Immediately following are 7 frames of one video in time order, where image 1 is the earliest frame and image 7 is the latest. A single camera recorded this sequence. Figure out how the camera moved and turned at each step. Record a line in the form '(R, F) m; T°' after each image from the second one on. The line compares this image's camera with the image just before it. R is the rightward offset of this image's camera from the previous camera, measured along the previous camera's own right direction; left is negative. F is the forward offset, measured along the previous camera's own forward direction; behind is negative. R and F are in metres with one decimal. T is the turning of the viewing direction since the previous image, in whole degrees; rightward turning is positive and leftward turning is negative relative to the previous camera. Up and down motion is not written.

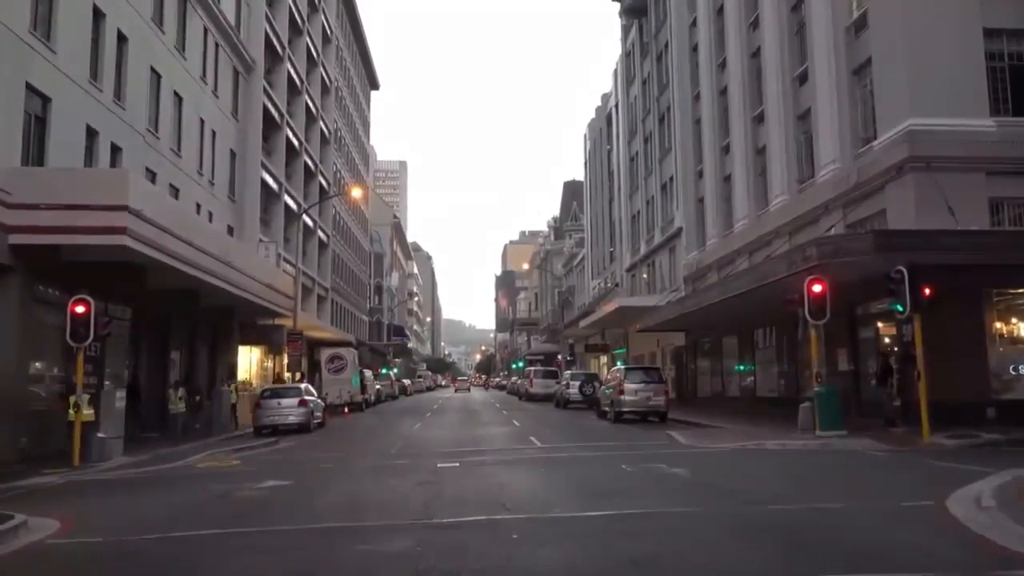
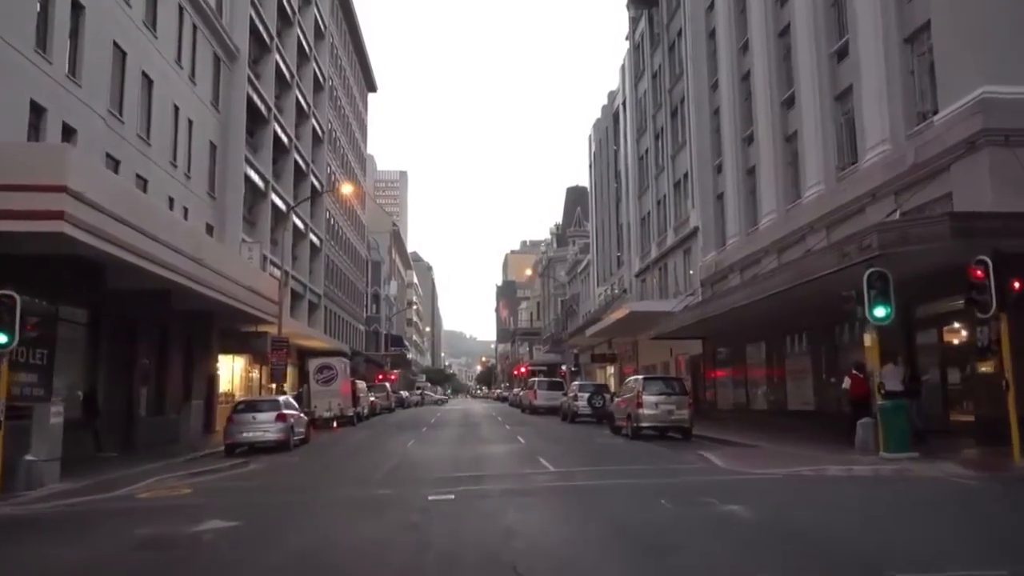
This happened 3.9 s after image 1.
(-0.1, +3.0) m; 0°
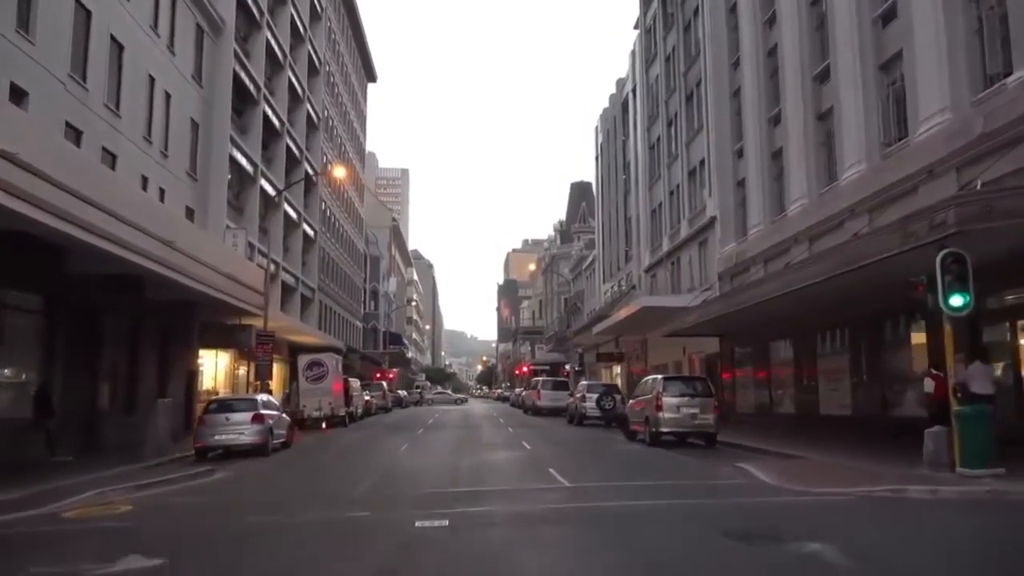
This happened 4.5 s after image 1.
(-0.1, +2.6) m; 0°
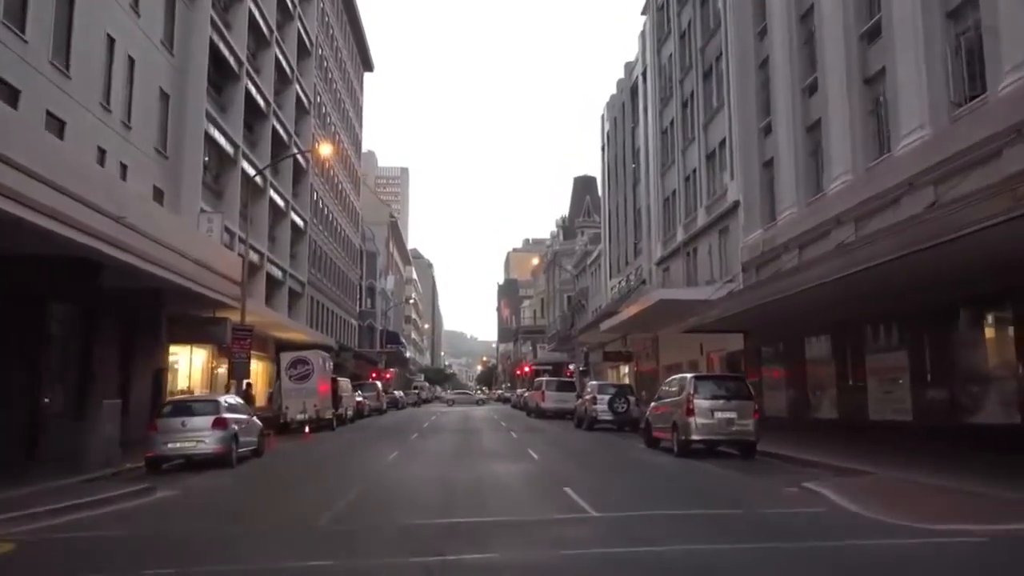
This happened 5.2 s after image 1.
(-0.1, +3.2) m; 0°
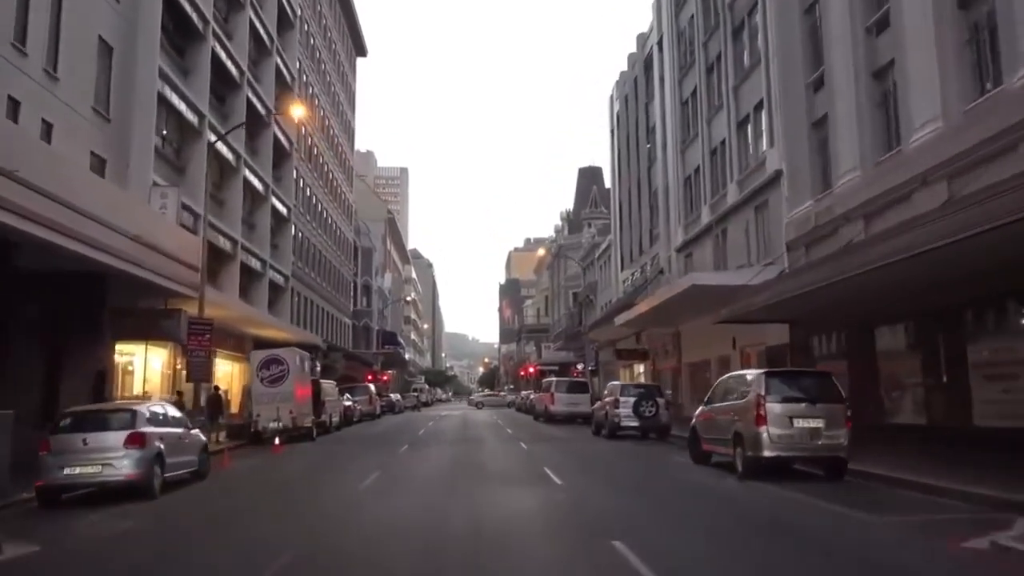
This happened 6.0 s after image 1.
(-0.2, +4.6) m; 0°
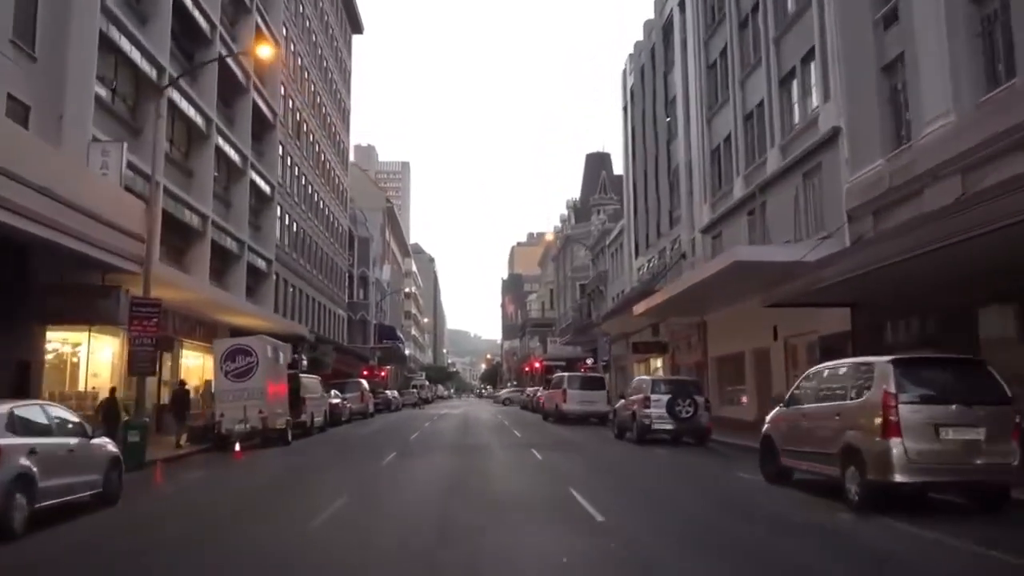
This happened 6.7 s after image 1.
(-0.2, +4.3) m; 0°
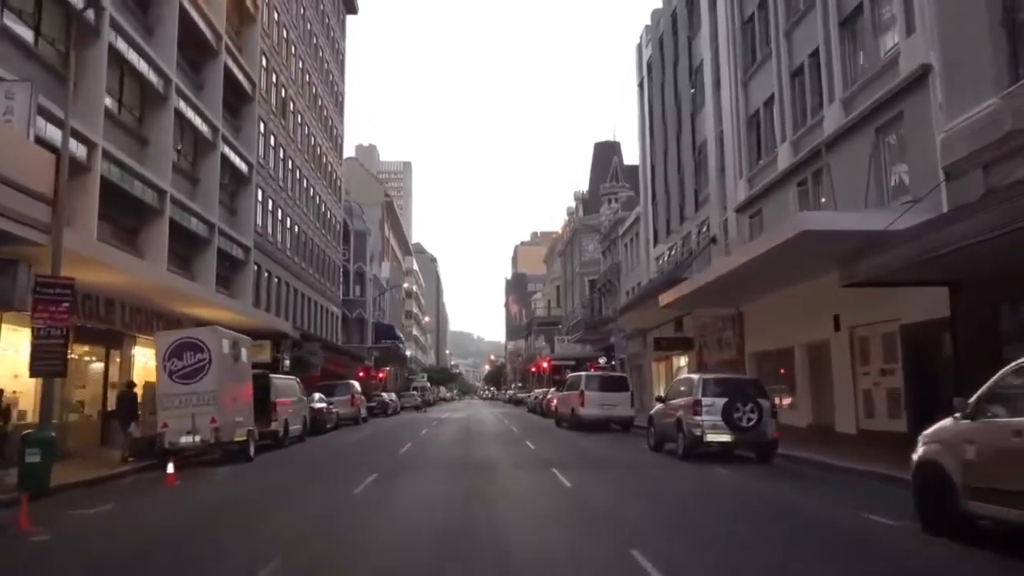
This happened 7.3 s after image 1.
(-0.2, +4.6) m; 0°
